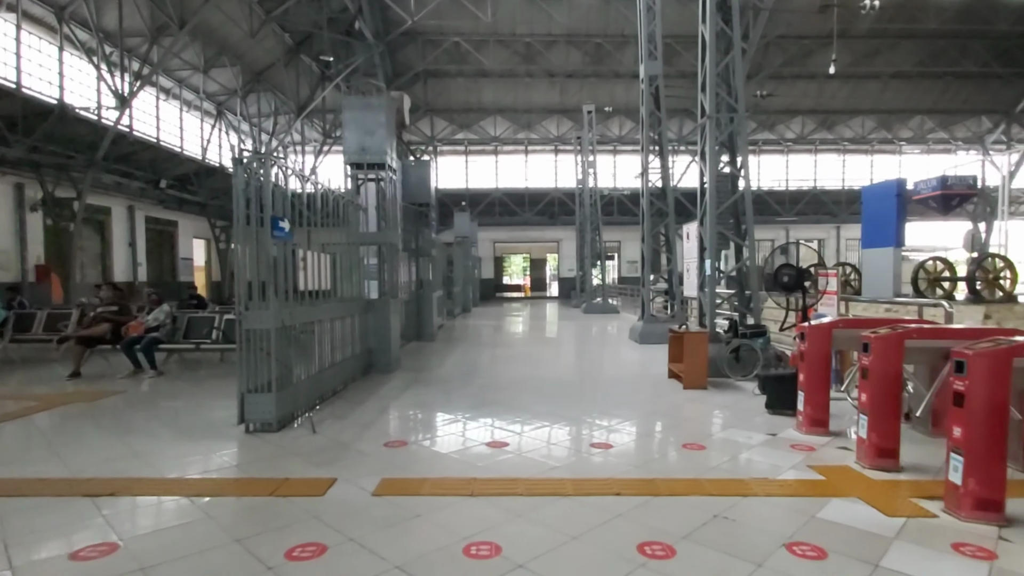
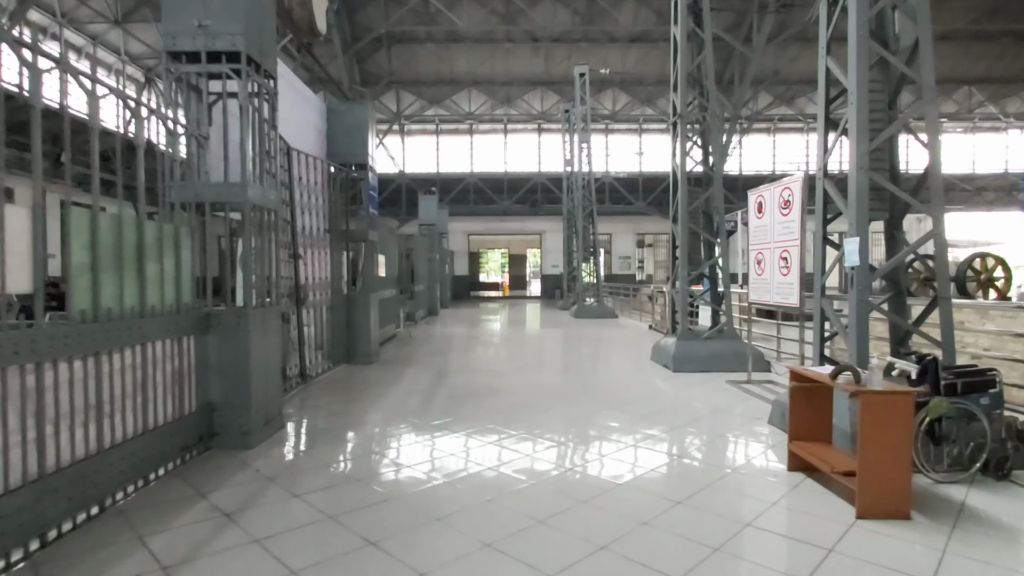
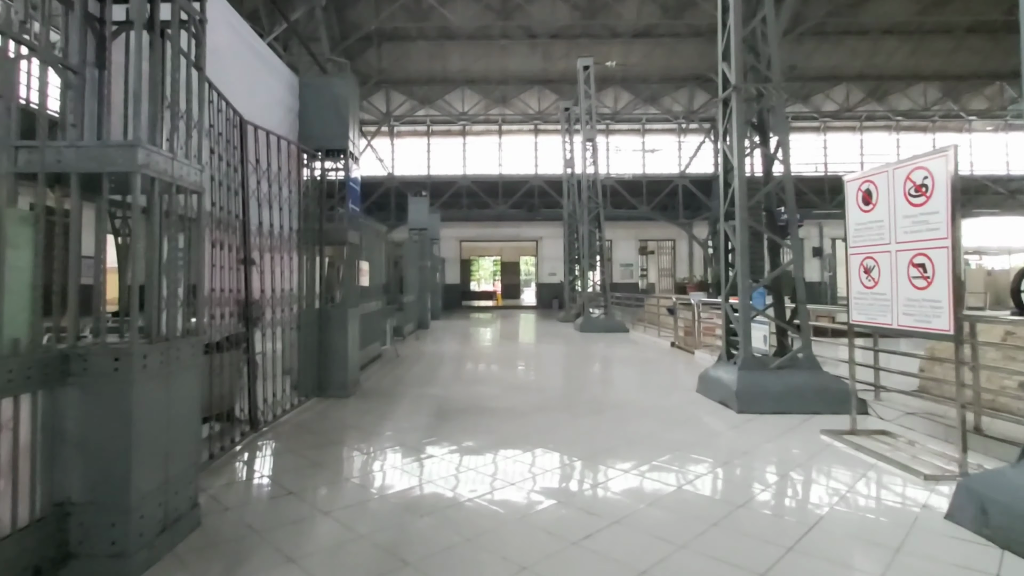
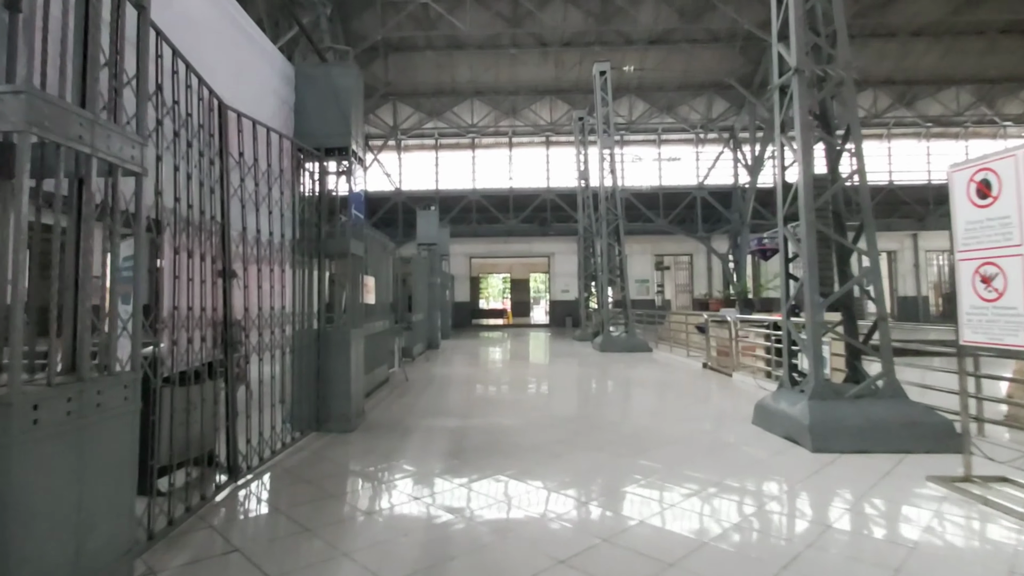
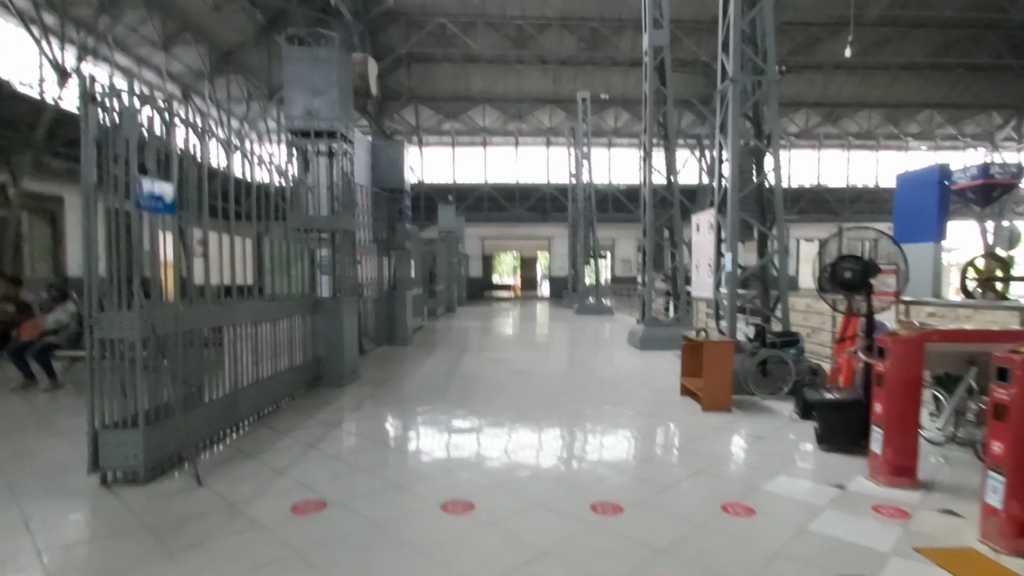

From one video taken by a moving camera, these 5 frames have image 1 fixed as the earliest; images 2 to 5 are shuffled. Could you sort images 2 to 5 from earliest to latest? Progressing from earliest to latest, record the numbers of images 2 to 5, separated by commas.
5, 2, 3, 4
